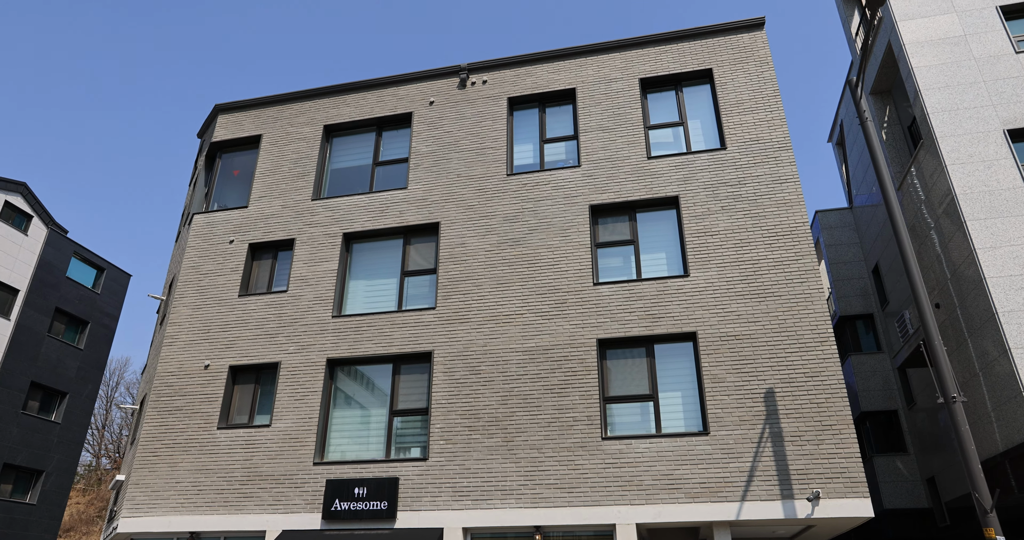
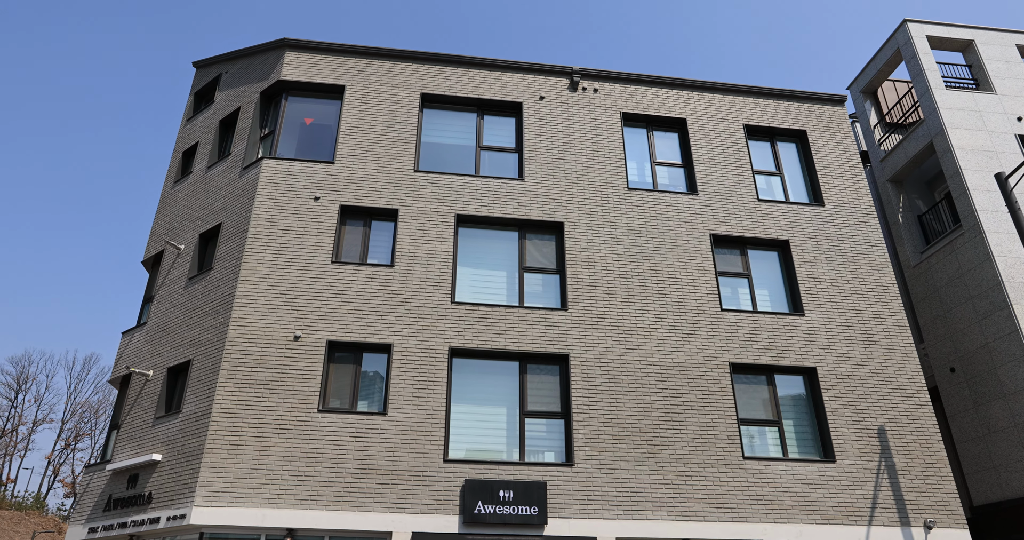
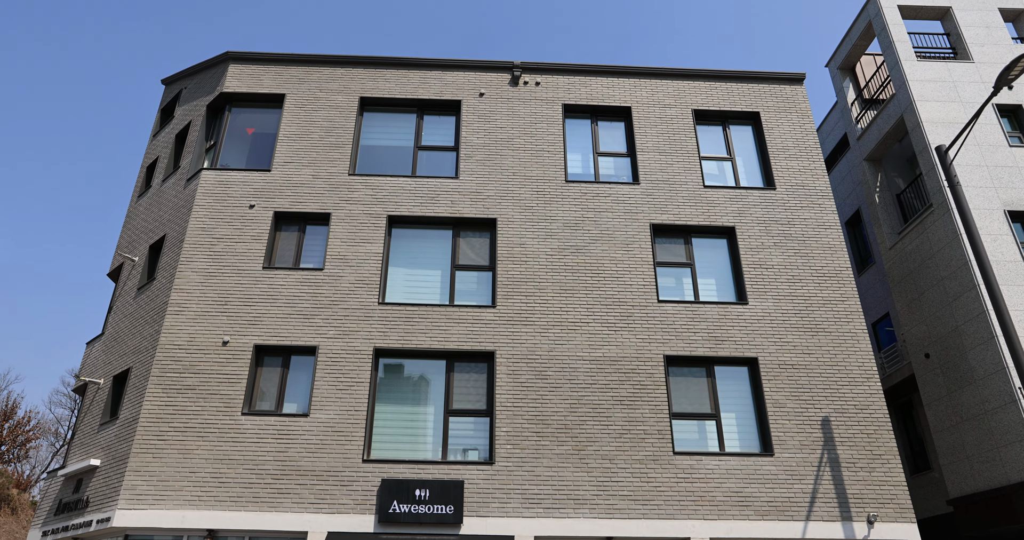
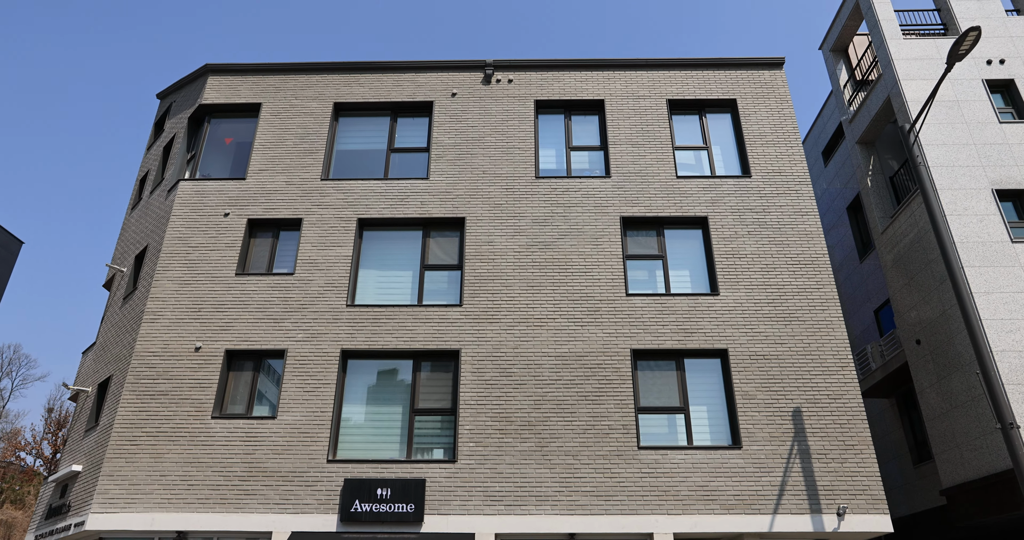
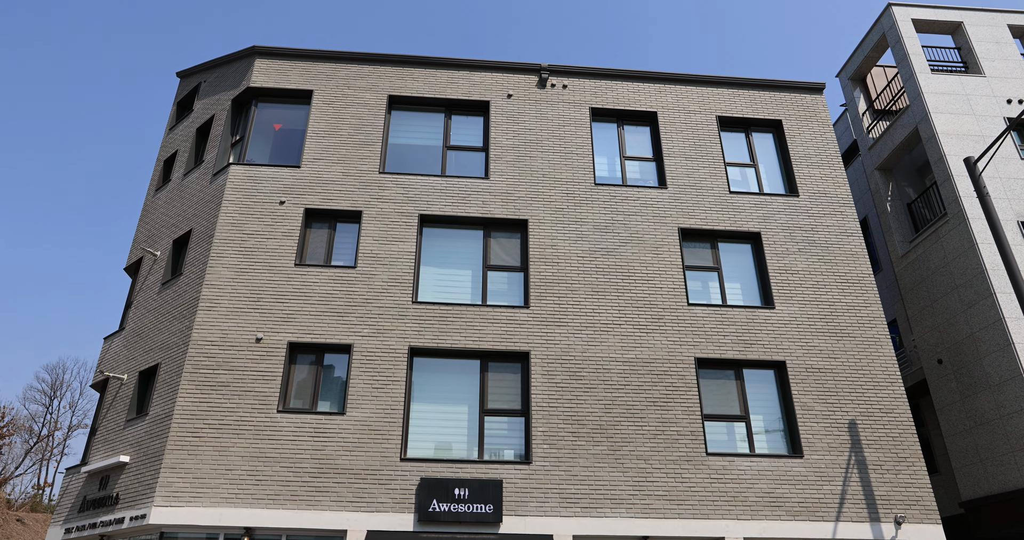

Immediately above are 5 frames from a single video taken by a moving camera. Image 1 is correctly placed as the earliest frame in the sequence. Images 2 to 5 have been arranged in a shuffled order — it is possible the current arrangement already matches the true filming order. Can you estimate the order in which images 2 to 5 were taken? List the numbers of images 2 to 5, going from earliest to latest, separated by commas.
4, 3, 5, 2
